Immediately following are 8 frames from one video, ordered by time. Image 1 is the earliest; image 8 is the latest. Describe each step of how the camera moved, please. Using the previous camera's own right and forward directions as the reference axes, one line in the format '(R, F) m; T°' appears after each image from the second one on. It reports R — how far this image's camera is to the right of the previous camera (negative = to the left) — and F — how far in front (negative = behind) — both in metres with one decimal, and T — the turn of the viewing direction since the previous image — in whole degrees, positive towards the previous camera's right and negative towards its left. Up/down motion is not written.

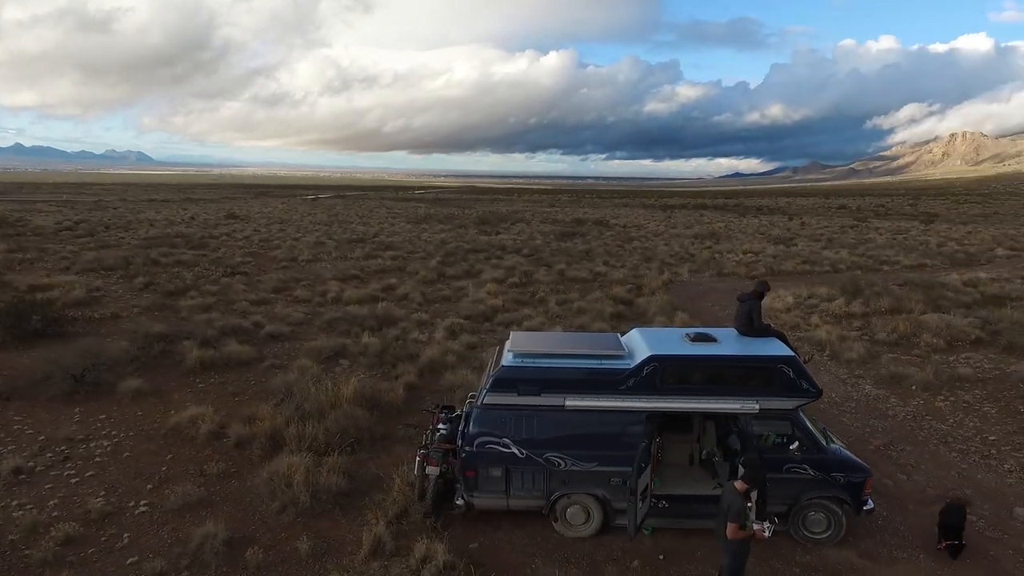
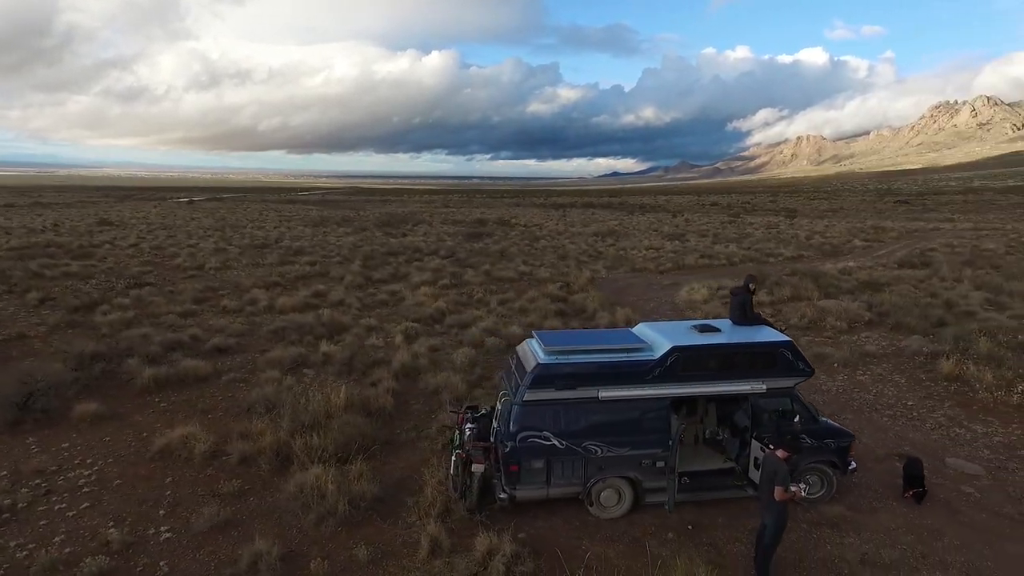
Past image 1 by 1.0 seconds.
(-1.6, -0.2) m; +10°
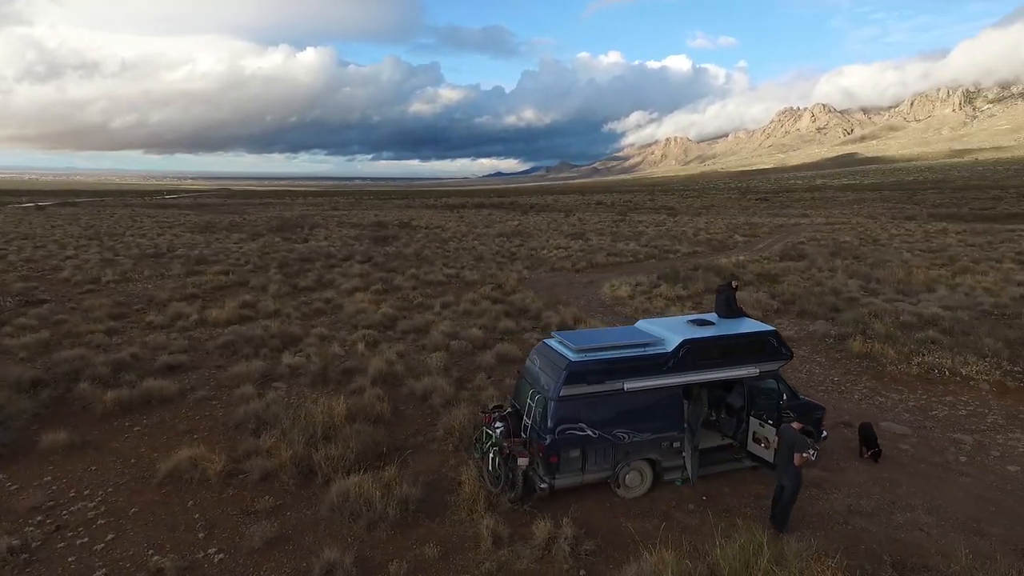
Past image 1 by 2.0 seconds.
(-1.7, -0.4) m; +10°
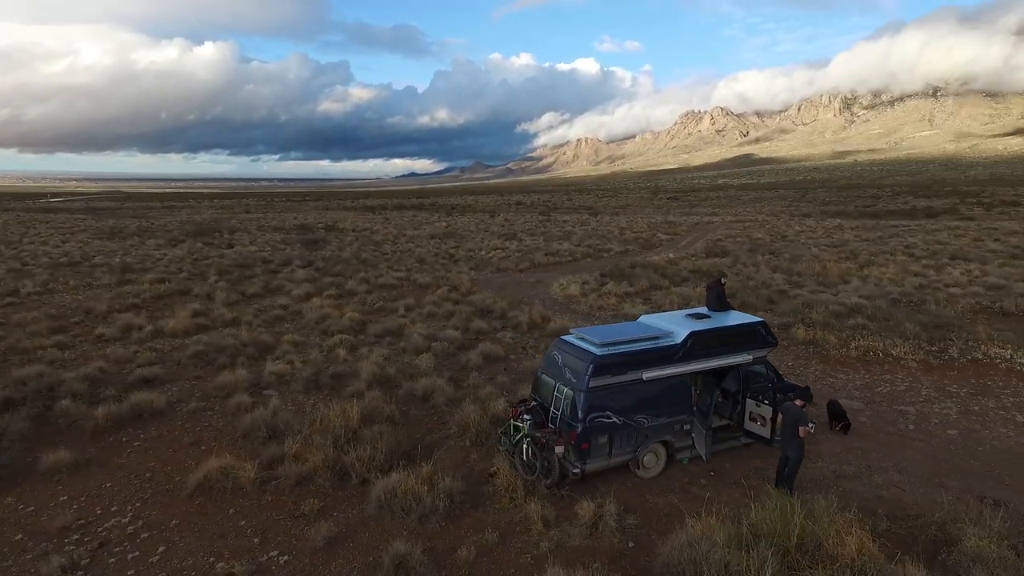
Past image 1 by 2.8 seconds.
(-1.4, -0.4) m; +8°
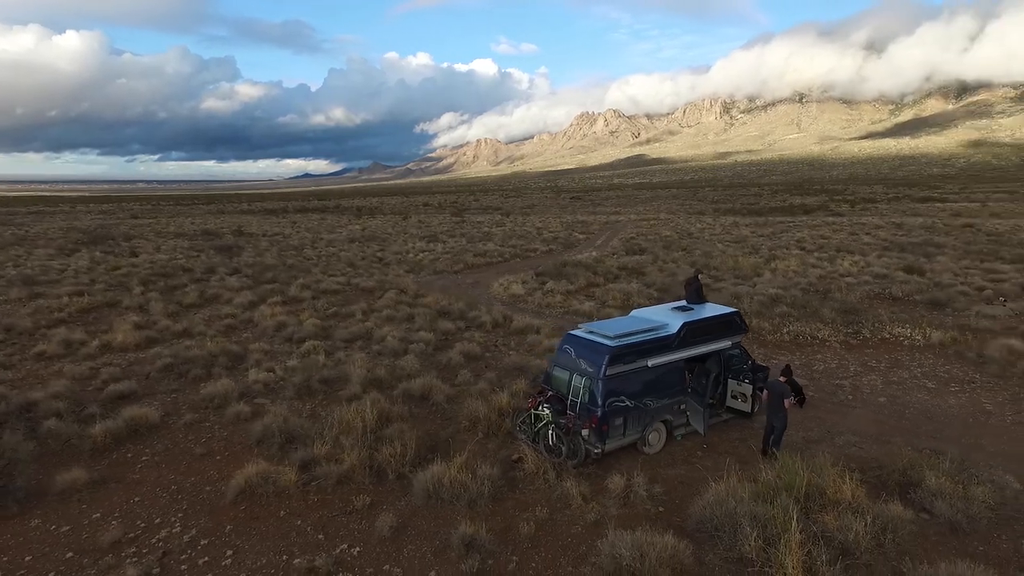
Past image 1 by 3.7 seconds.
(-1.7, -0.6) m; +9°
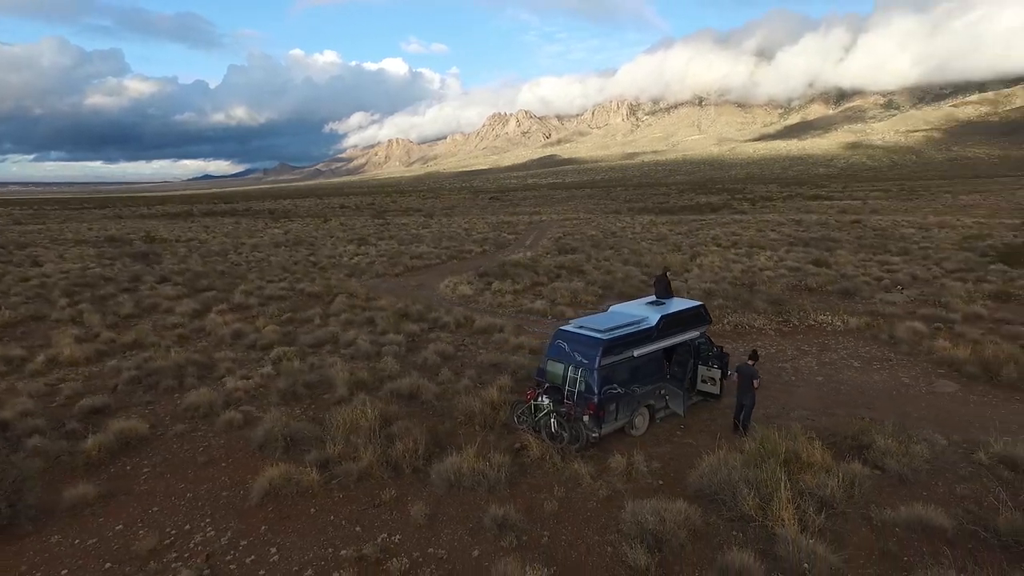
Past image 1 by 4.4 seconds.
(-1.3, -0.6) m; +8°
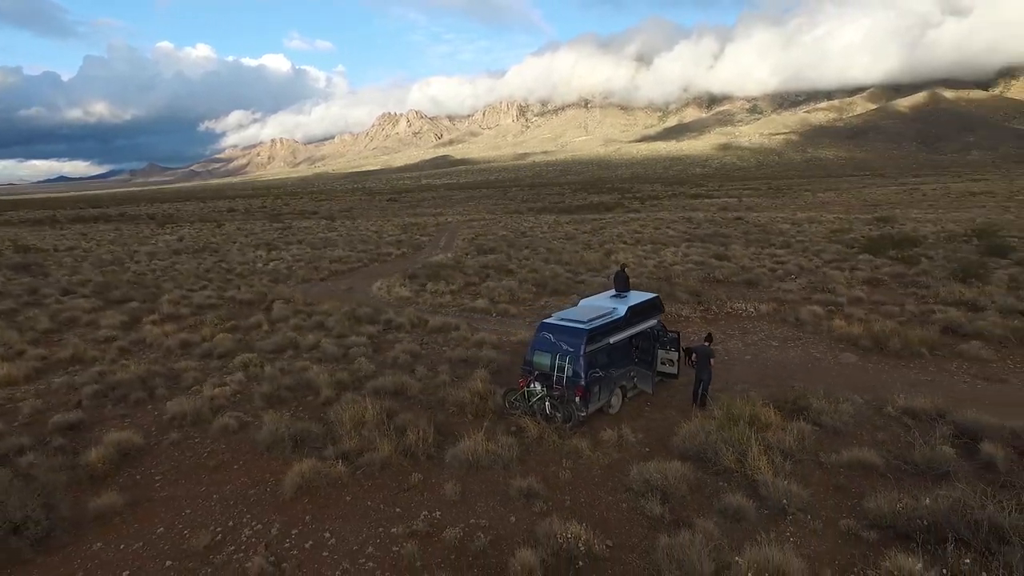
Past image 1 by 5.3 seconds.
(-1.7, -0.9) m; +9°
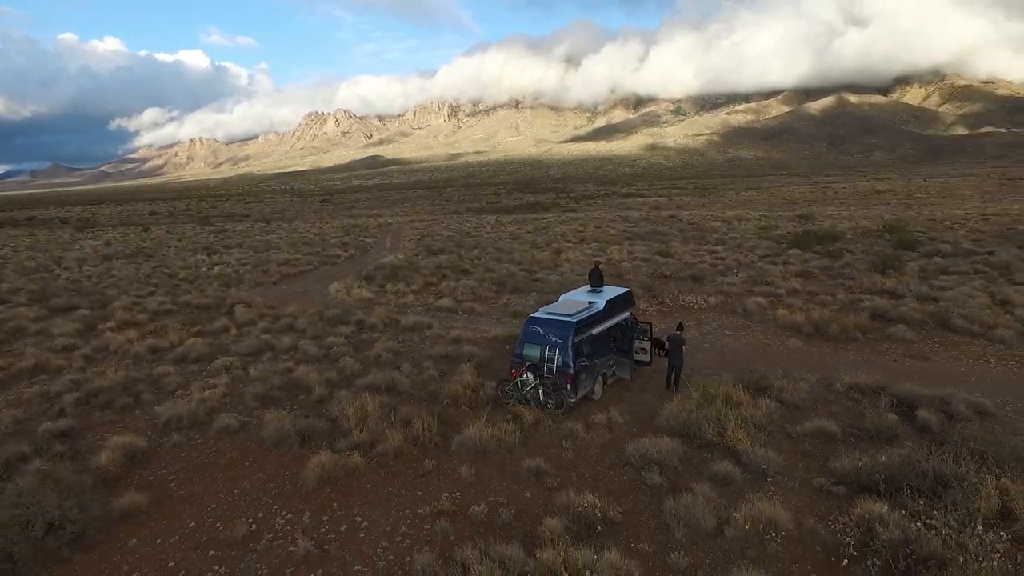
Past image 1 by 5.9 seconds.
(-1.1, -0.7) m; +6°
